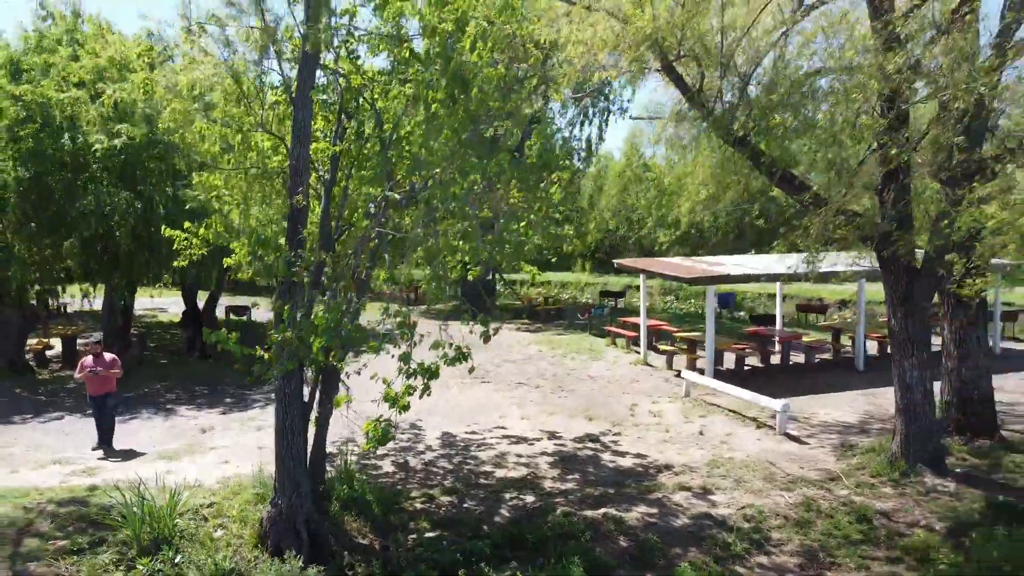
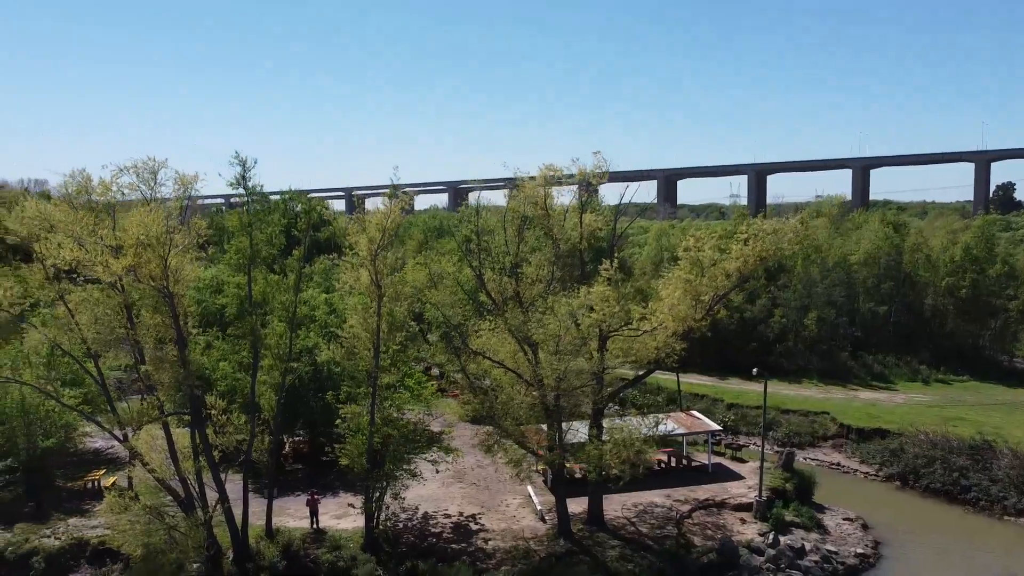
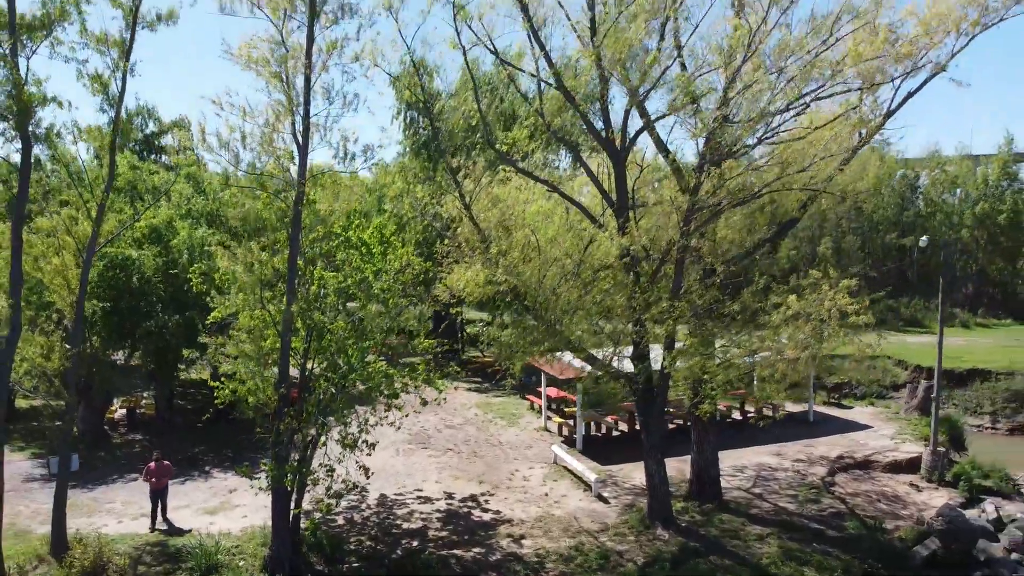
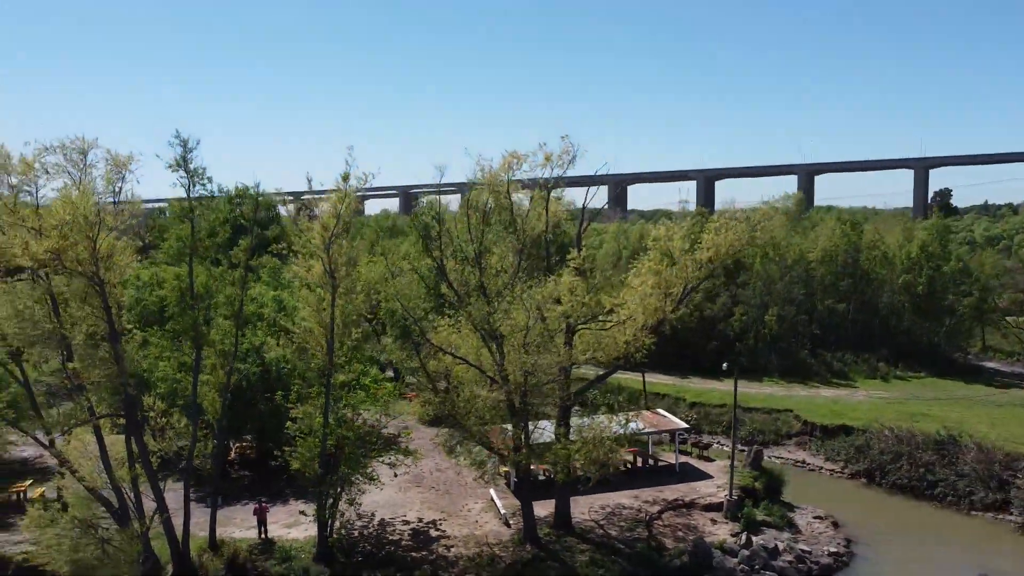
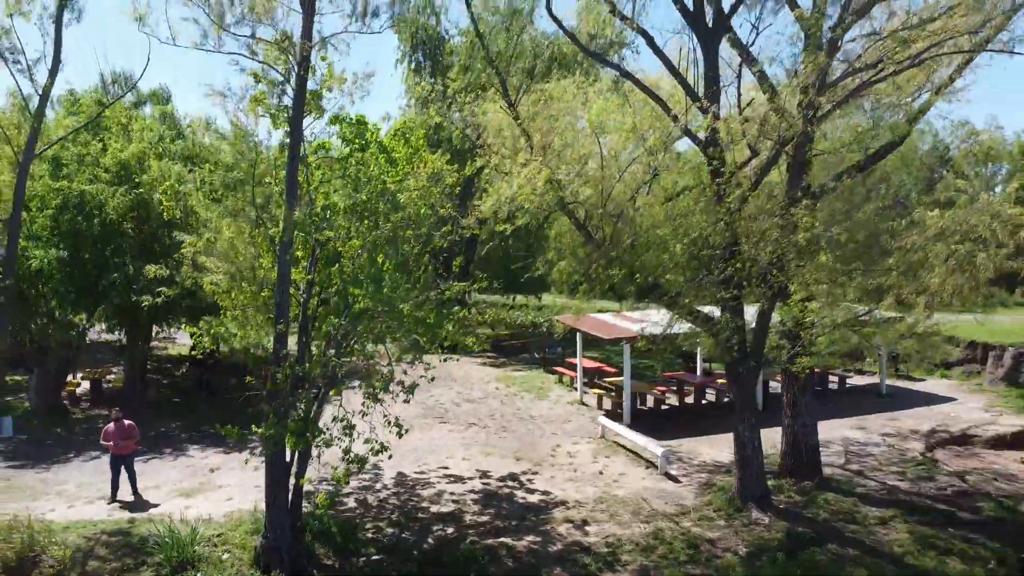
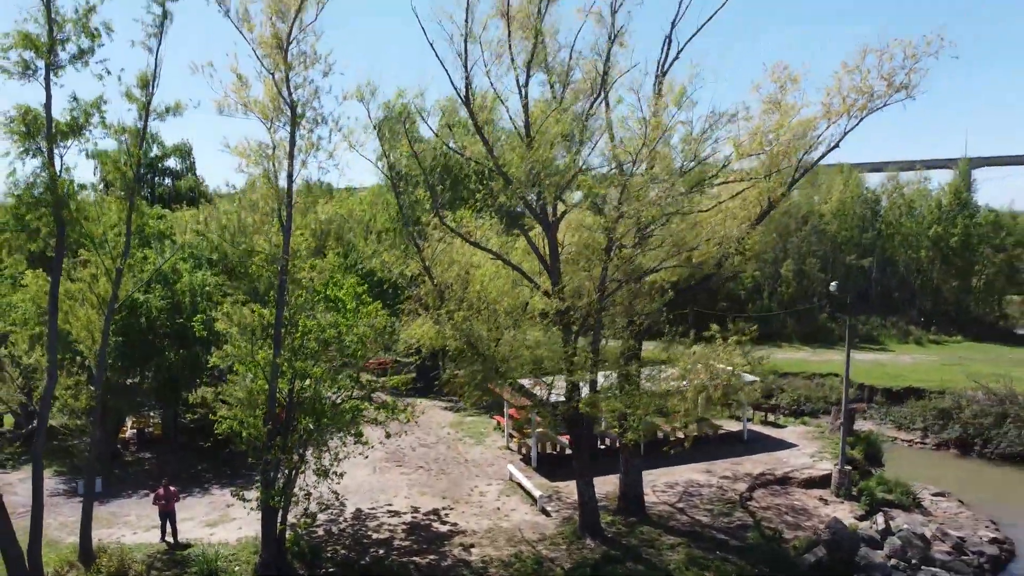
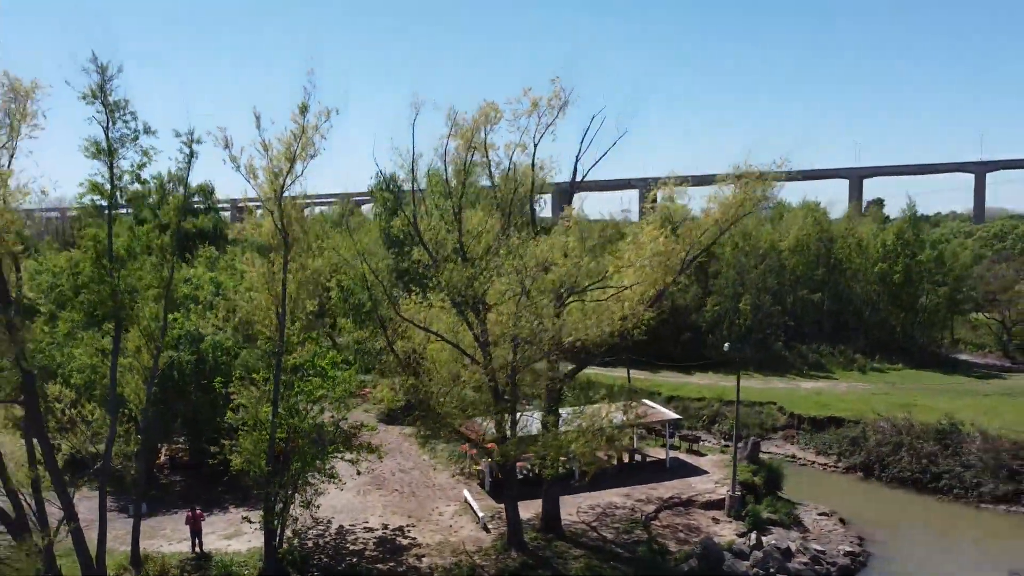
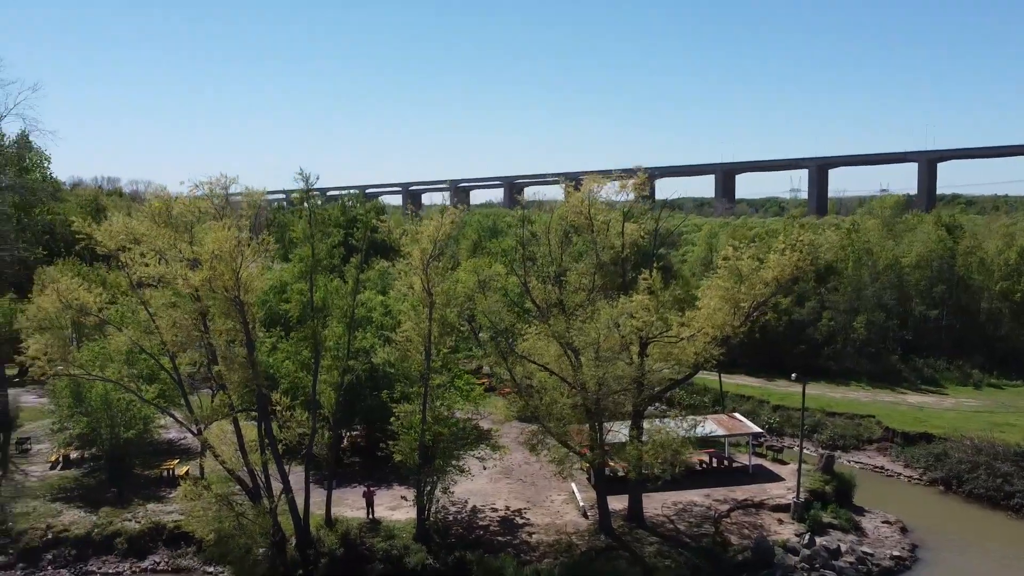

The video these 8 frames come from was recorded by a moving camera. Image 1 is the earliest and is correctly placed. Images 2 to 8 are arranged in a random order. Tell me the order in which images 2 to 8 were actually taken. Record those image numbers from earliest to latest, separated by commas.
5, 3, 6, 7, 4, 2, 8
